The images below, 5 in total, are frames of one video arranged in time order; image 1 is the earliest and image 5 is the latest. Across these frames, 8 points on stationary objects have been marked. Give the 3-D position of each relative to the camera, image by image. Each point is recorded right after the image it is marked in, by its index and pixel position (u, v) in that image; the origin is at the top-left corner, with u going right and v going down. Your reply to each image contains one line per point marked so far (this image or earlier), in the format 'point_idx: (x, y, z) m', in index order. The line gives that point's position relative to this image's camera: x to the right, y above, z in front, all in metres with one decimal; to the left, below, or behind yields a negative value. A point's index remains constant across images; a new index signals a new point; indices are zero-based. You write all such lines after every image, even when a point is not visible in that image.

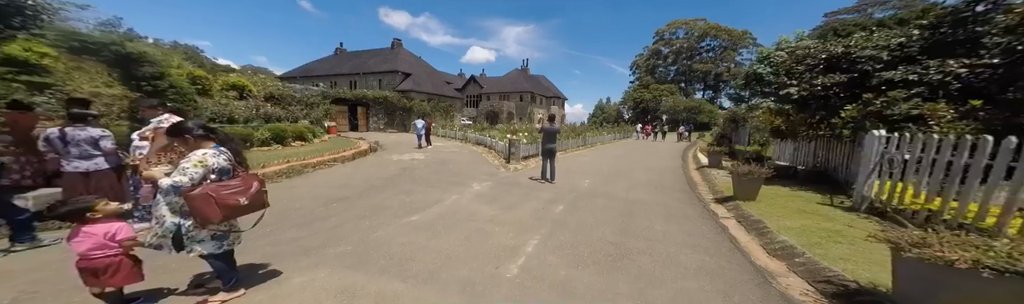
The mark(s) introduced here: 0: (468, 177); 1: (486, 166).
0: (-1.4, -0.9, +8.8) m
1: (-1.1, -0.6, +11.3) m
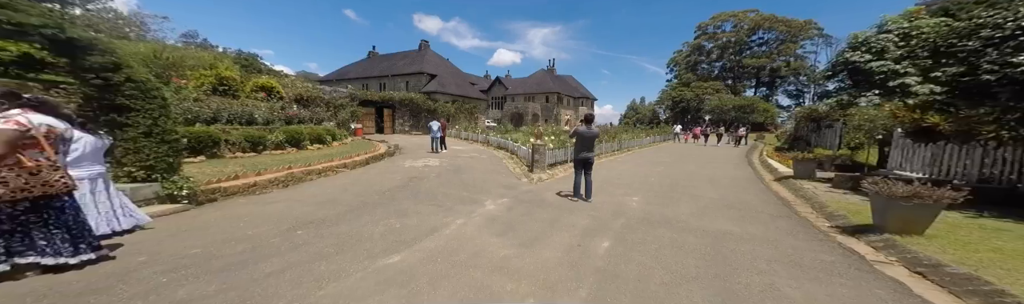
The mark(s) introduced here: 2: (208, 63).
0: (-0.7, -1.0, +7.2) m
1: (-0.2, -0.8, +9.6) m
2: (-17.7, +5.1, +16.2) m
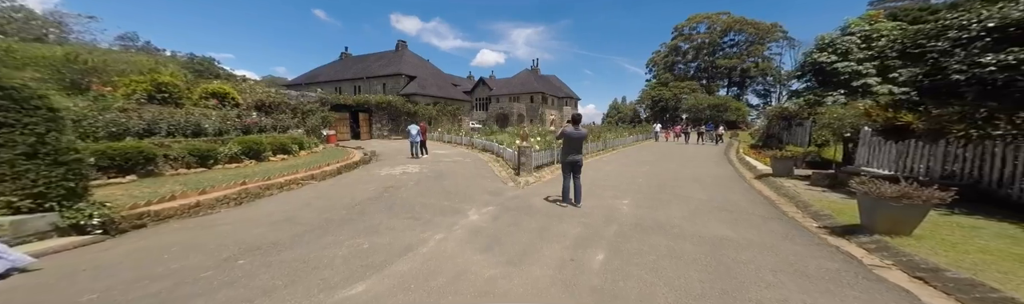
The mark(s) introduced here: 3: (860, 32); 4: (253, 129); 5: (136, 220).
0: (-1.1, -1.2, +6.8) m
1: (-0.7, -1.0, +9.2) m
2: (-18.7, +4.5, +14.8) m
3: (+18.6, +6.6, +15.1) m
4: (-11.7, +1.1, +12.5) m
5: (-6.0, -1.1, +4.5) m
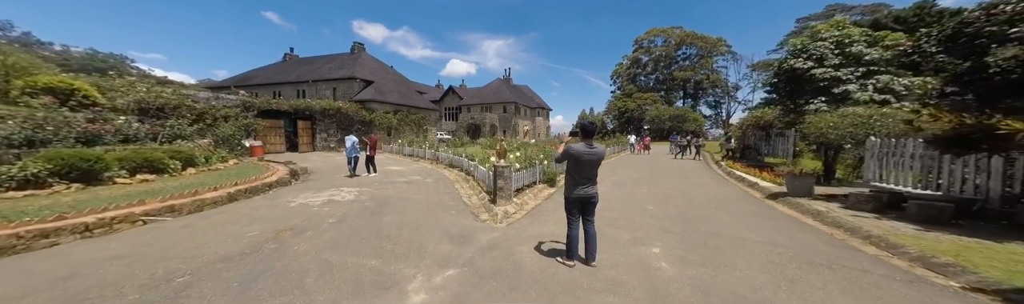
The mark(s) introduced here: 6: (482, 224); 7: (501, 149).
0: (-1.5, -1.5, +4.1) m
1: (-1.3, -1.4, +6.6) m
2: (-19.9, +3.7, +10.4) m
3: (+17.2, +6.0, +14.8) m
4: (-12.6, +0.5, +8.8) m
5: (-6.1, -1.3, +1.4) m
6: (-0.6, -1.5, +6.0) m
7: (-0.3, +0.1, +7.6) m
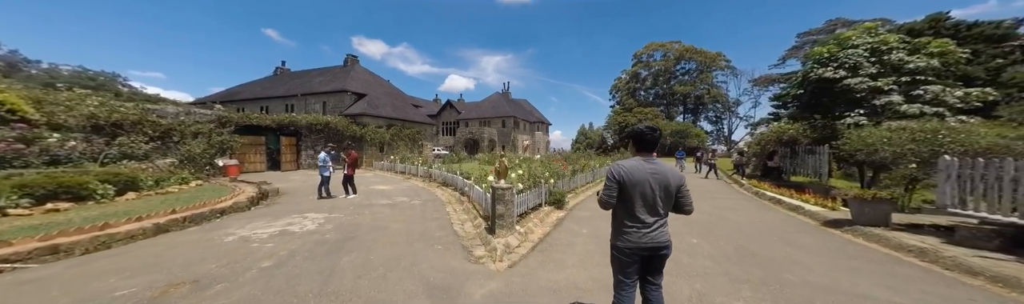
0: (-1.4, -1.7, +2.6) m
1: (-1.3, -1.7, +5.1) m
2: (-19.9, +3.1, +9.2) m
3: (+17.2, +5.3, +13.7) m
4: (-12.6, -0.1, +7.3) m
5: (-6.1, -1.4, -0.2) m
6: (-0.6, -1.8, +4.4) m
7: (-0.3, -0.3, +6.1) m
